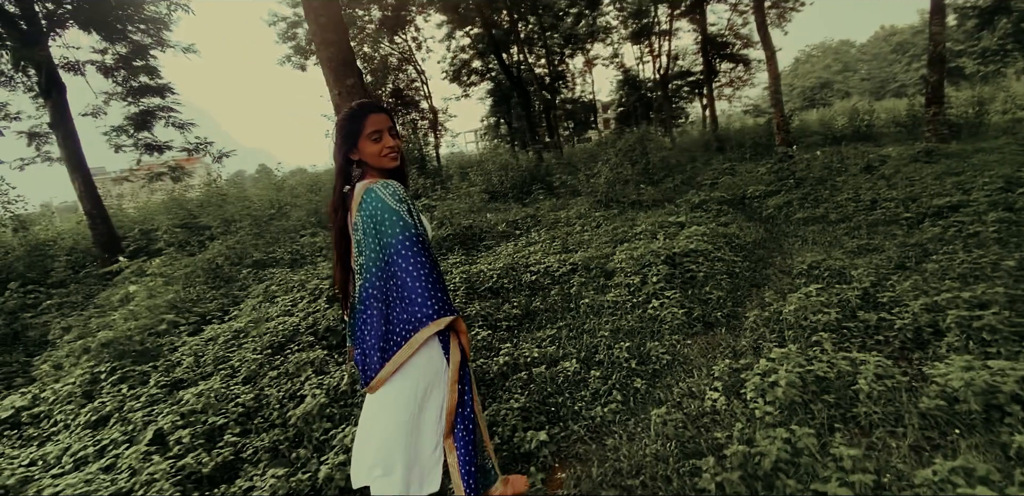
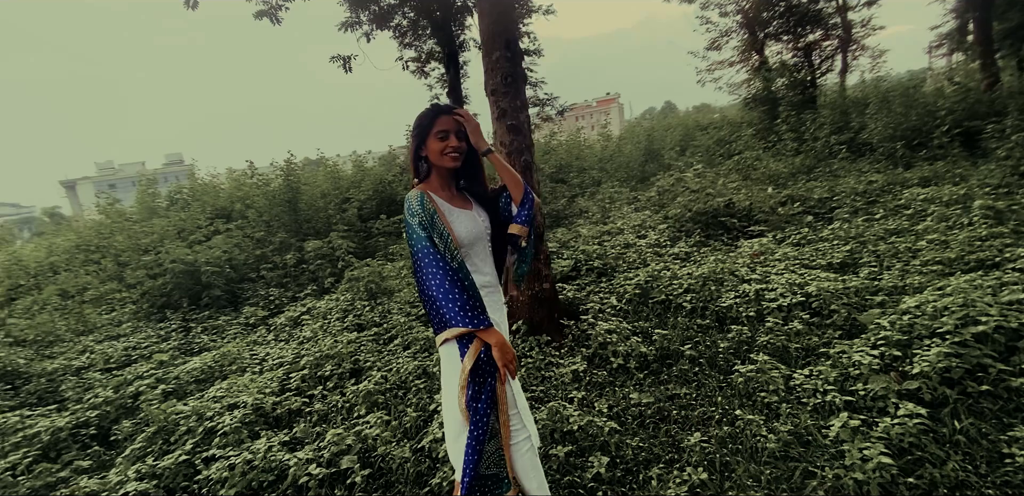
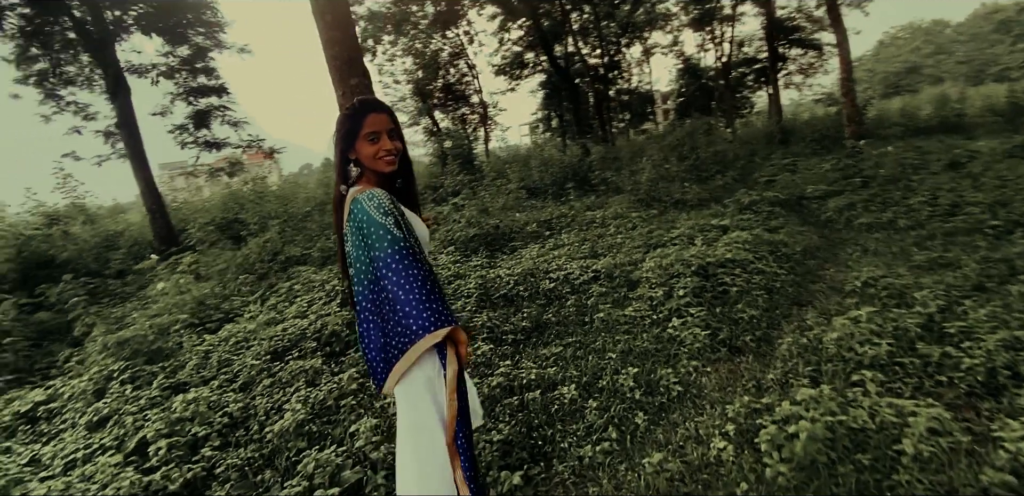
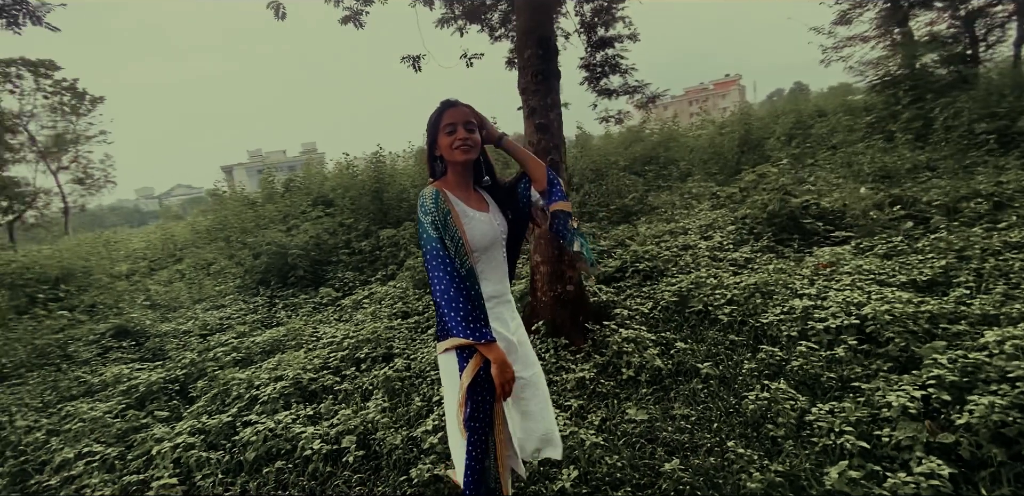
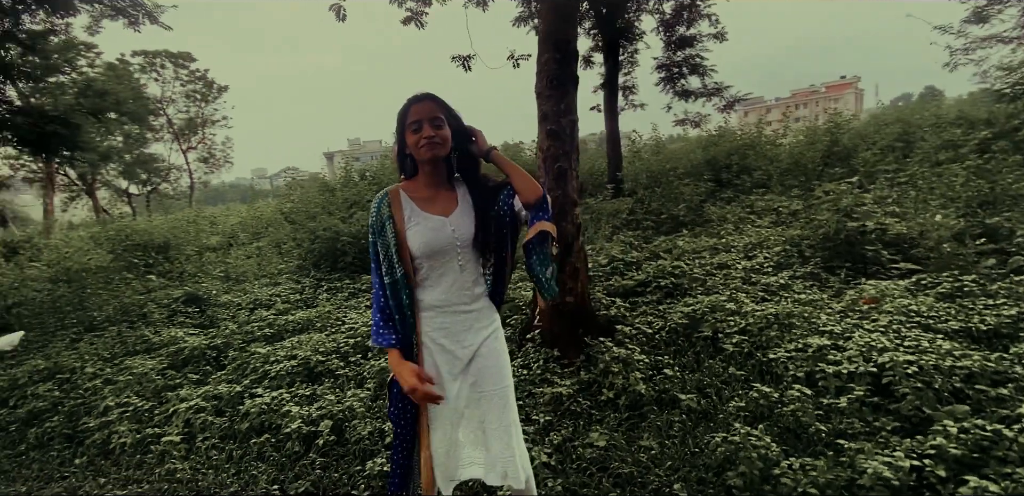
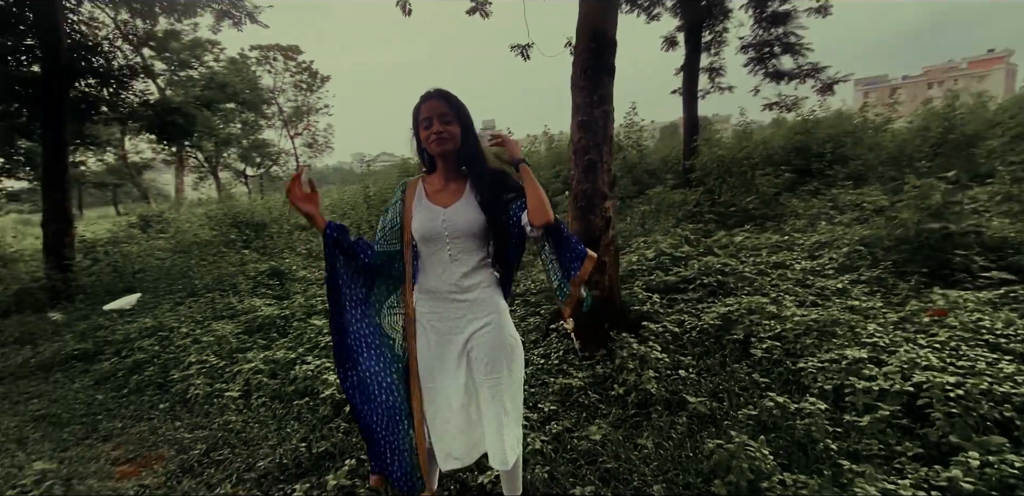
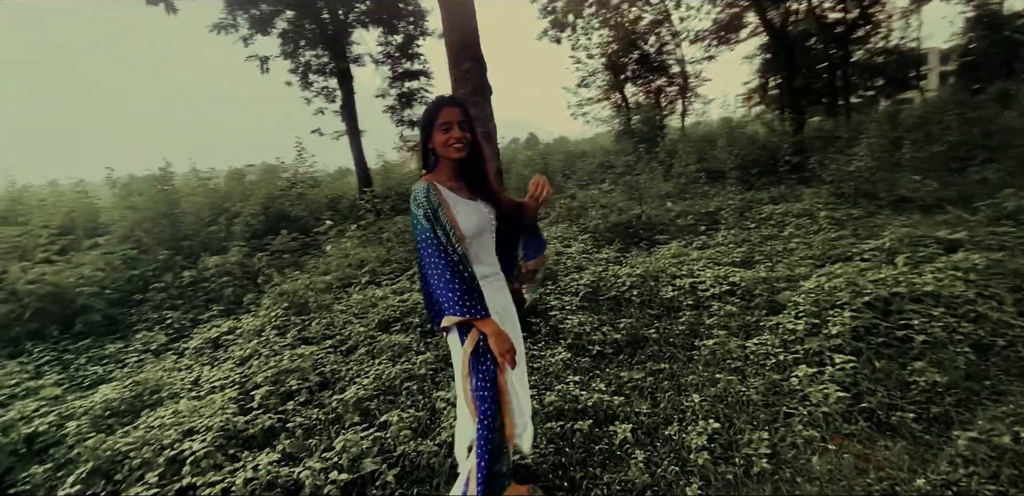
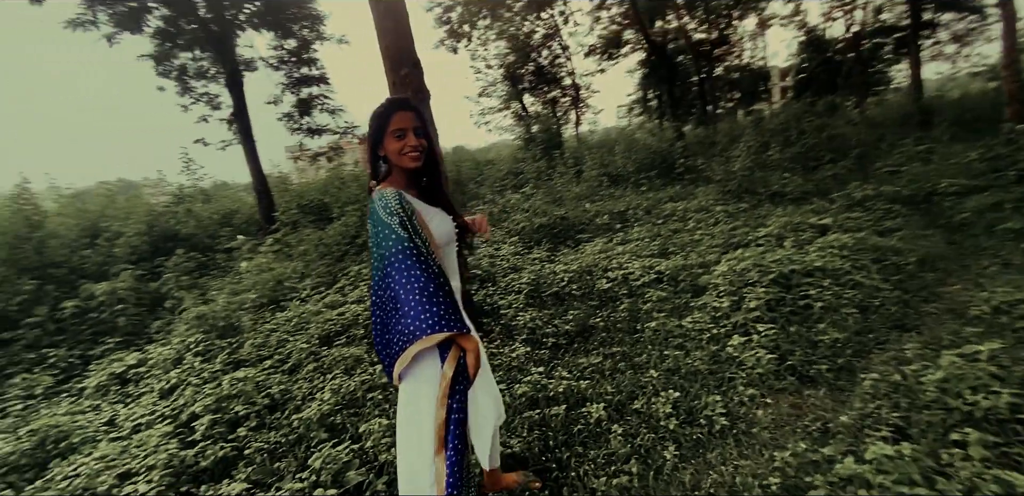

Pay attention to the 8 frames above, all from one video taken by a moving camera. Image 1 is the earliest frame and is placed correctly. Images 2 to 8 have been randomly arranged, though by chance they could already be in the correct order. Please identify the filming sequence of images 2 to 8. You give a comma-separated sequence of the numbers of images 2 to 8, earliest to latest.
3, 8, 7, 2, 4, 5, 6
